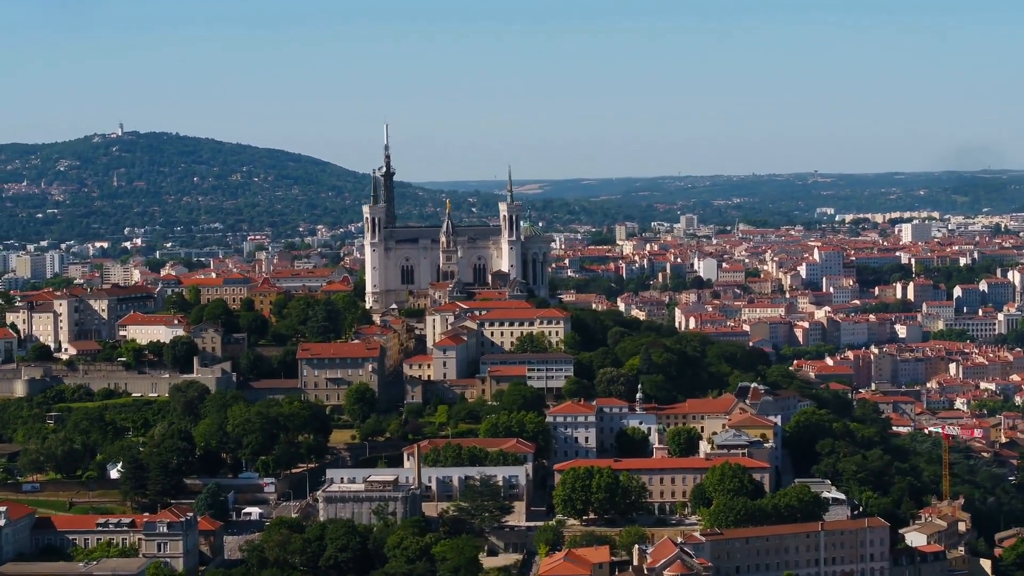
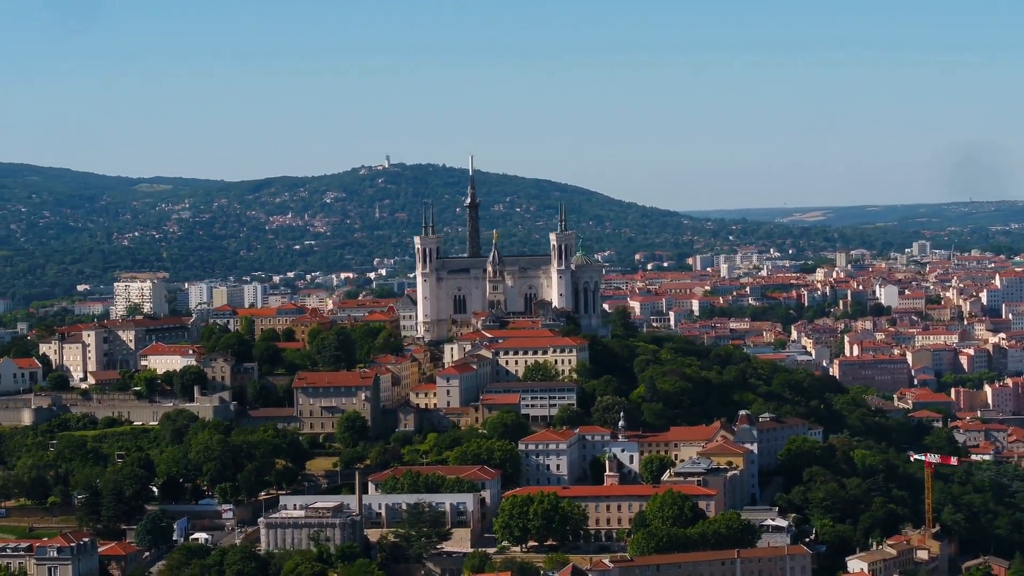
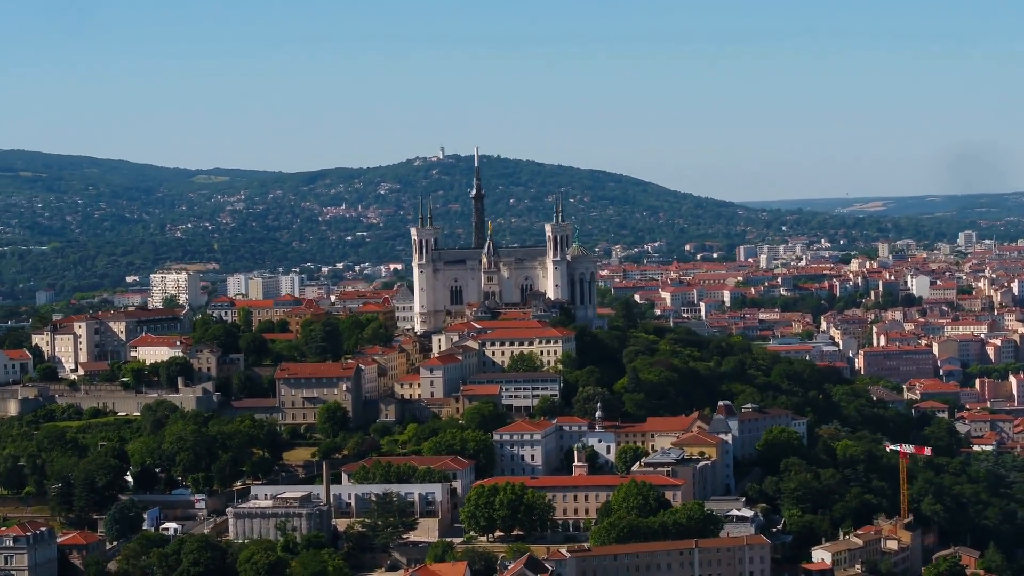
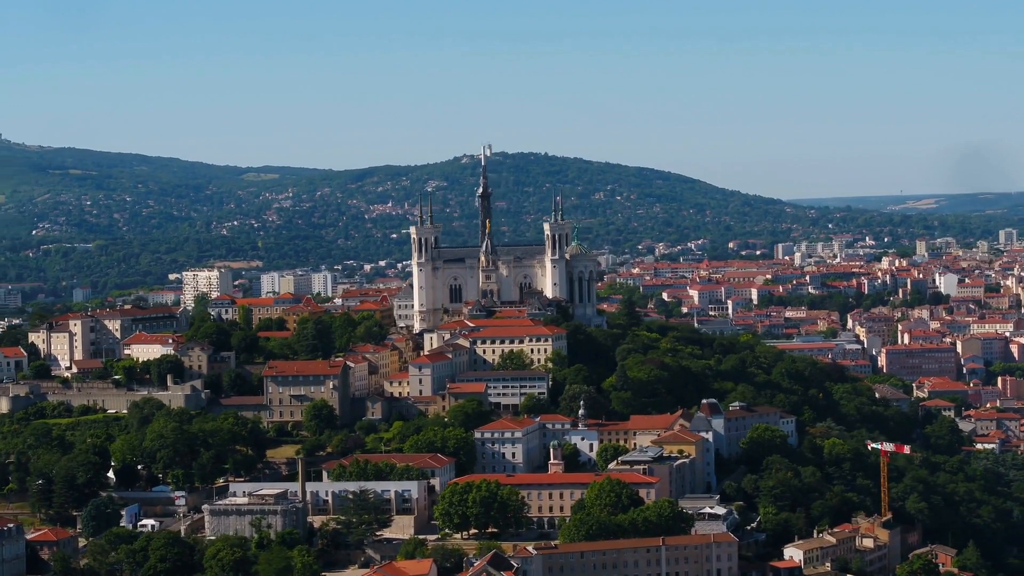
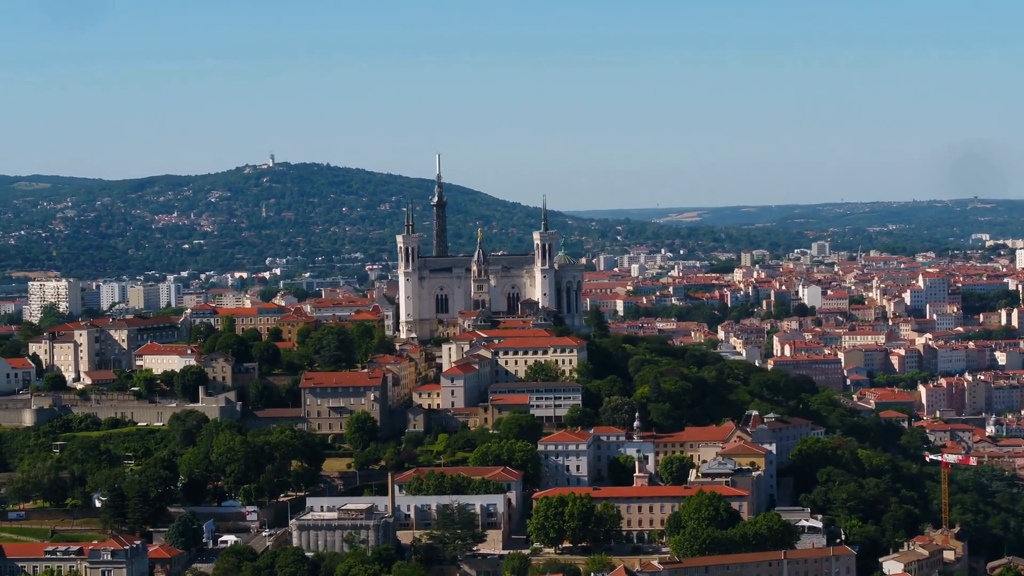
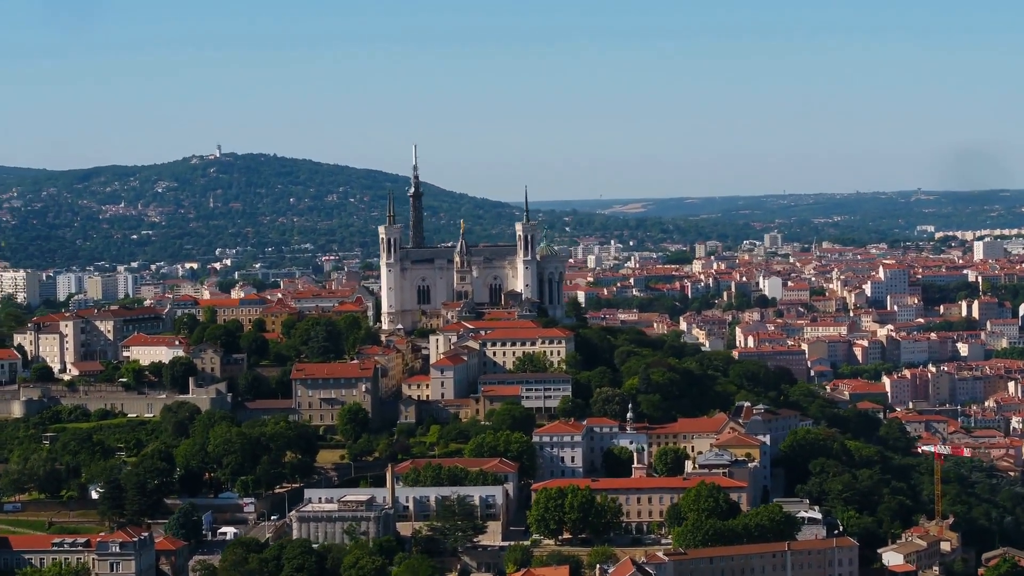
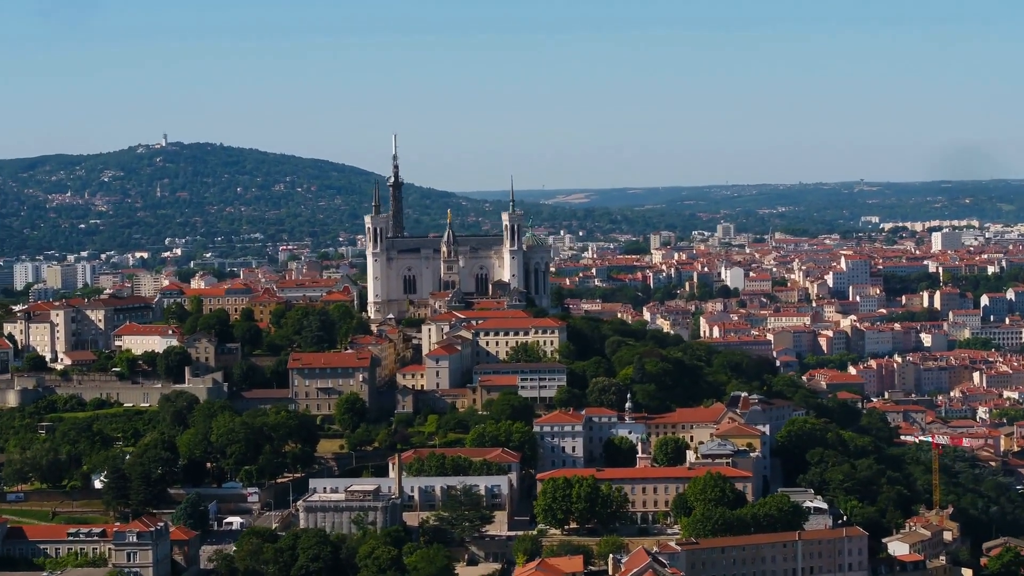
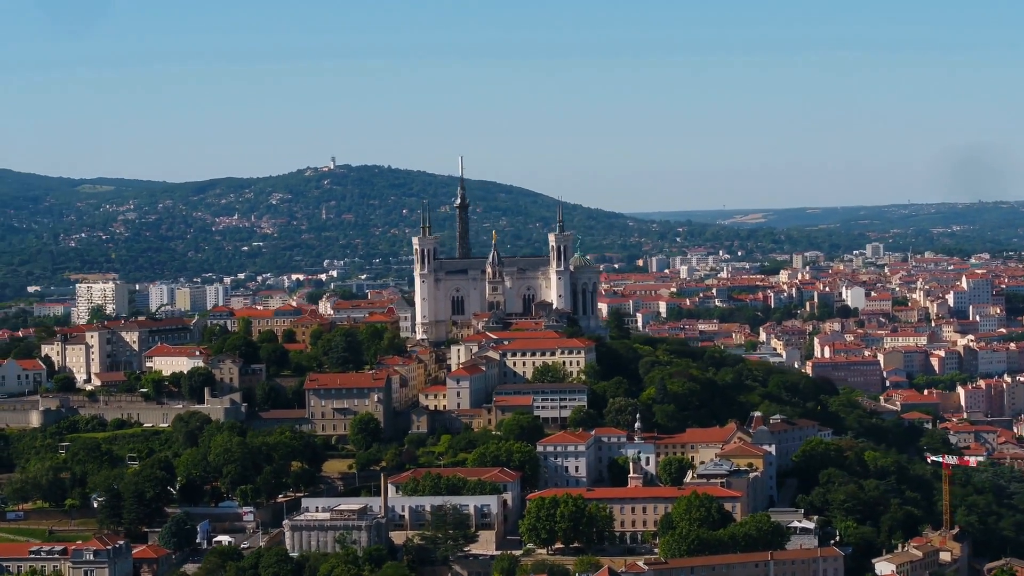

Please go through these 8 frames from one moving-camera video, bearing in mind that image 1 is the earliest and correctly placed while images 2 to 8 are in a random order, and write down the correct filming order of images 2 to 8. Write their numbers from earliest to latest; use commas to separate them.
7, 6, 5, 8, 2, 3, 4
